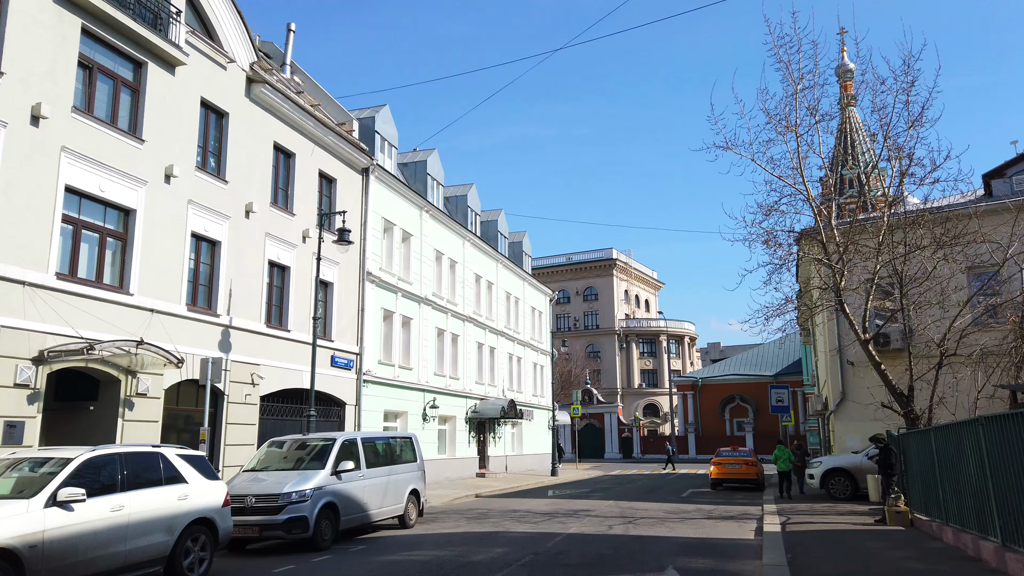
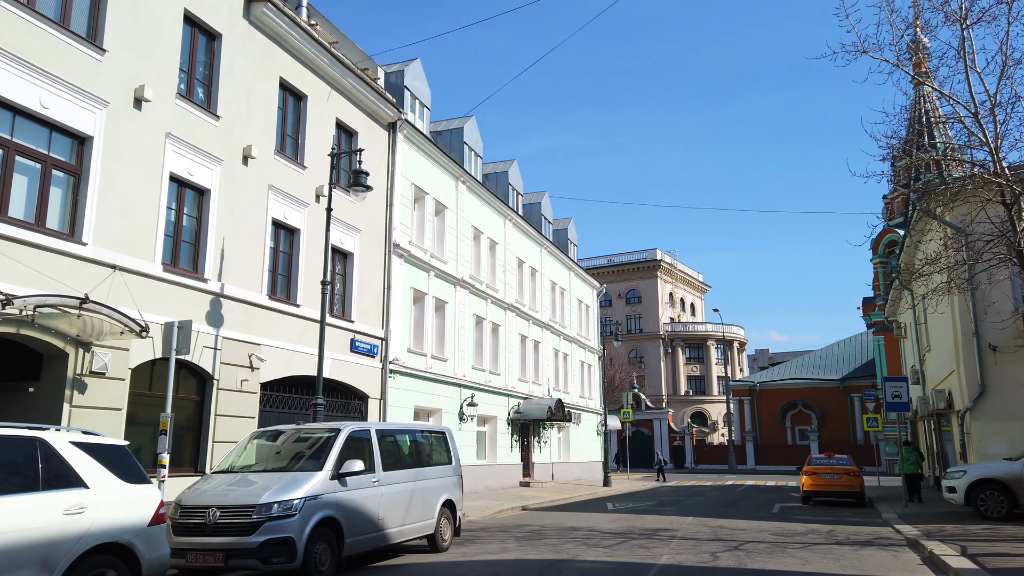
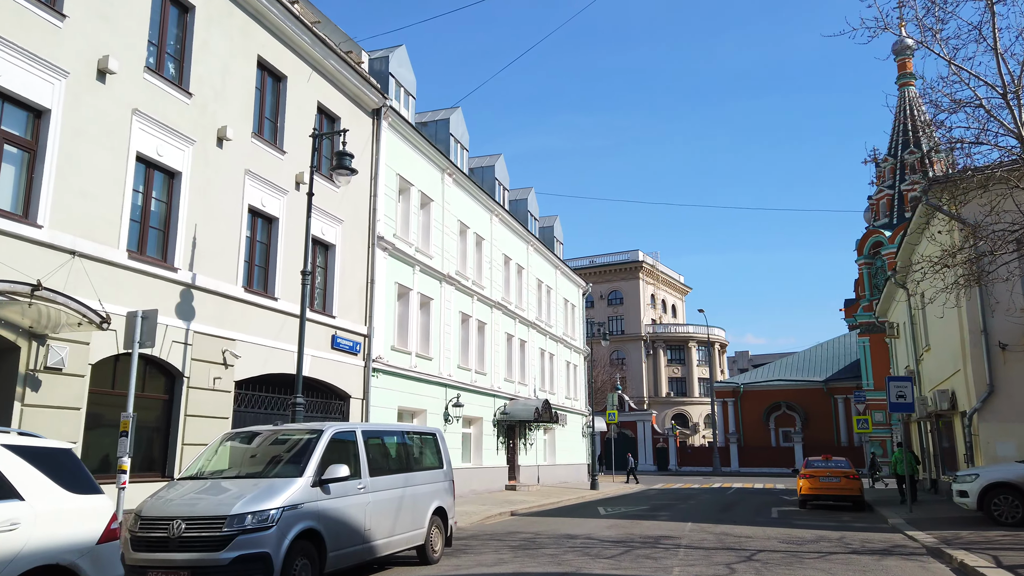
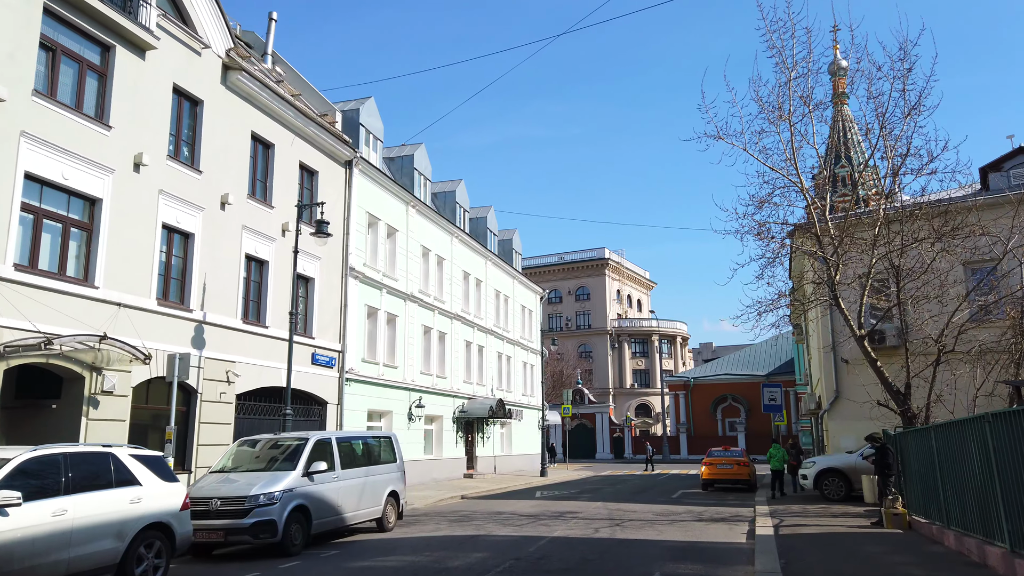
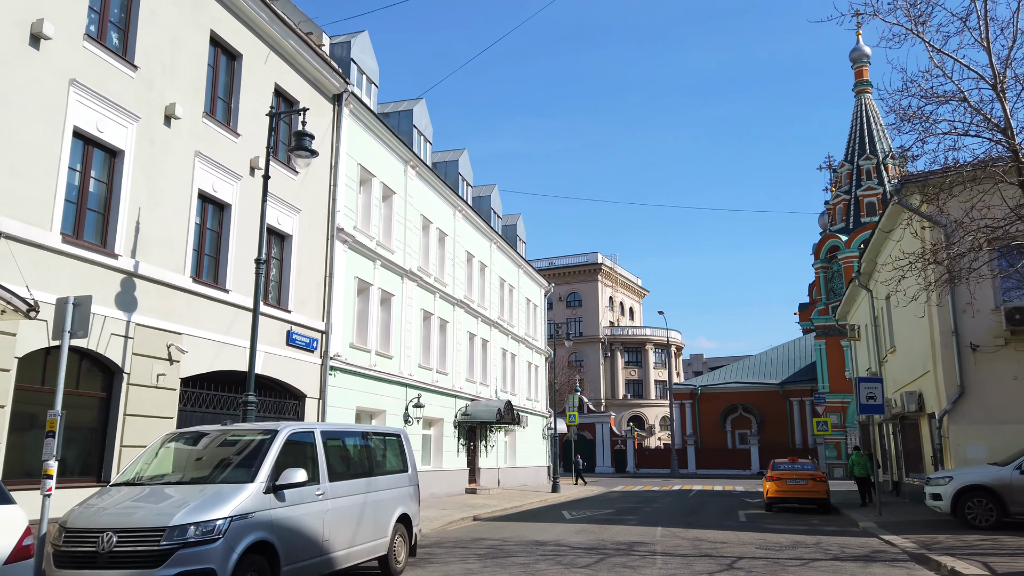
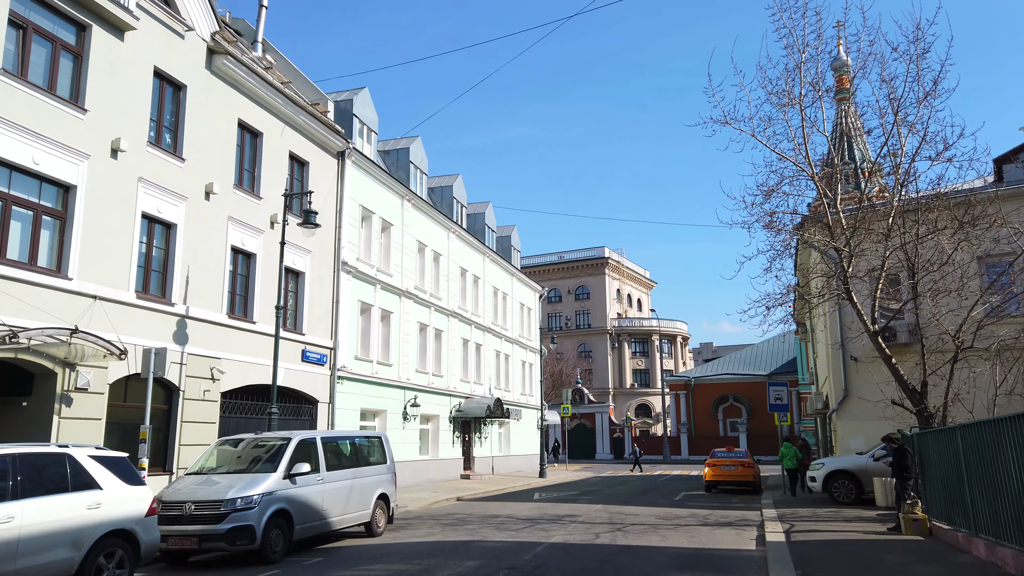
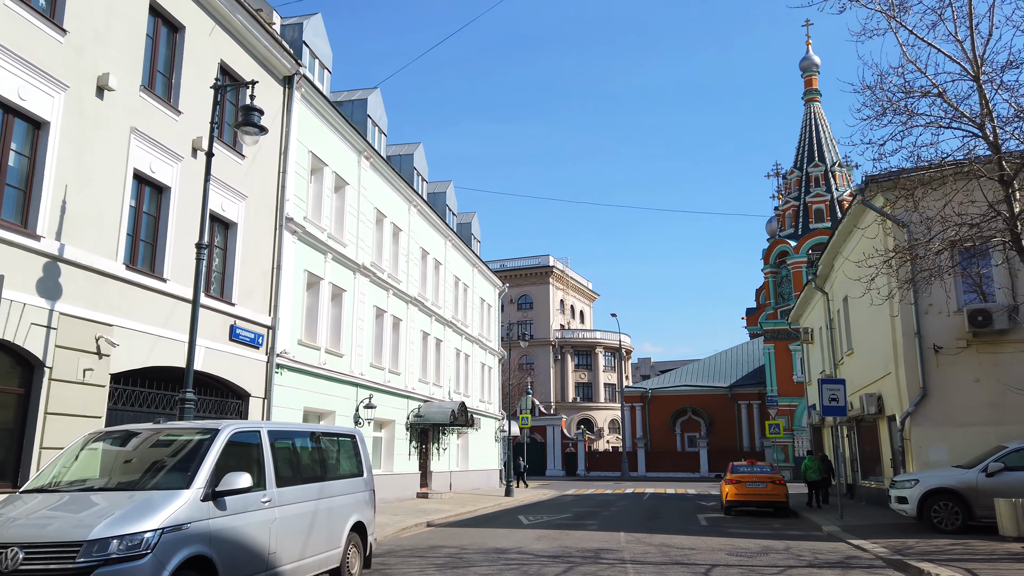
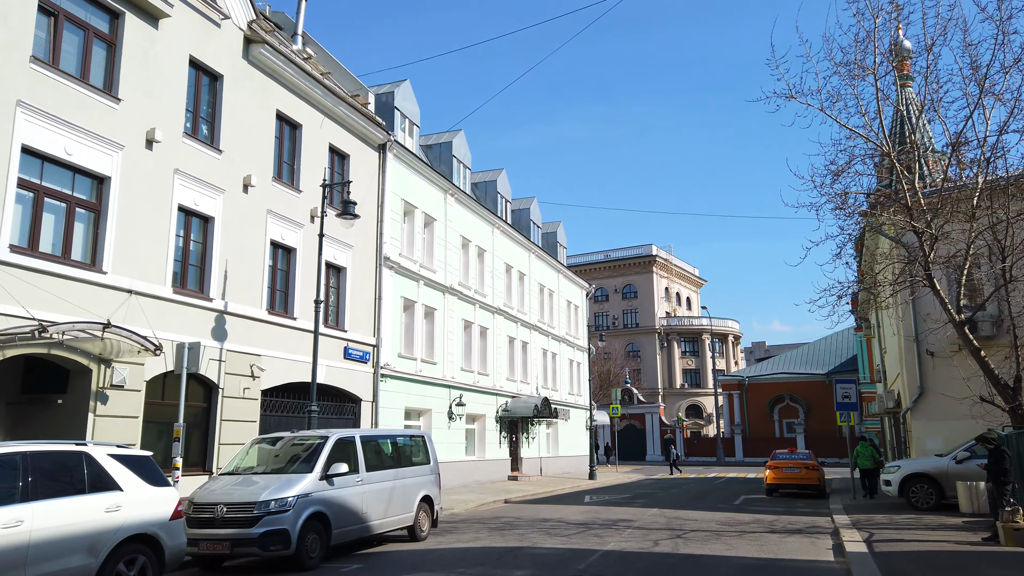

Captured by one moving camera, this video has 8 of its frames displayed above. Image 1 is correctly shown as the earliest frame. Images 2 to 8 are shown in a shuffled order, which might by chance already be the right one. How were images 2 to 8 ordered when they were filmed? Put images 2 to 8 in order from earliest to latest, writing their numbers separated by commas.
4, 6, 8, 2, 3, 5, 7
